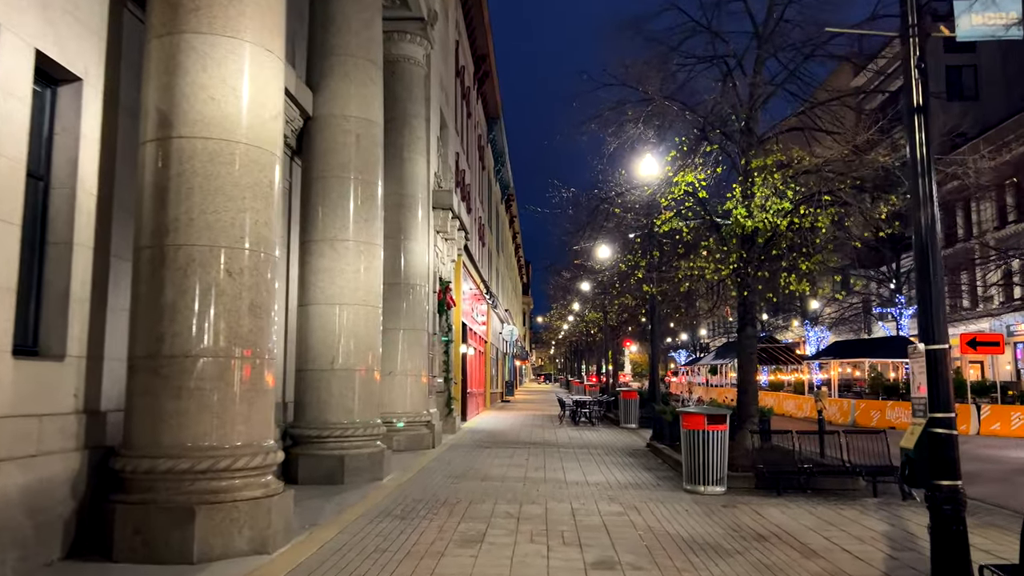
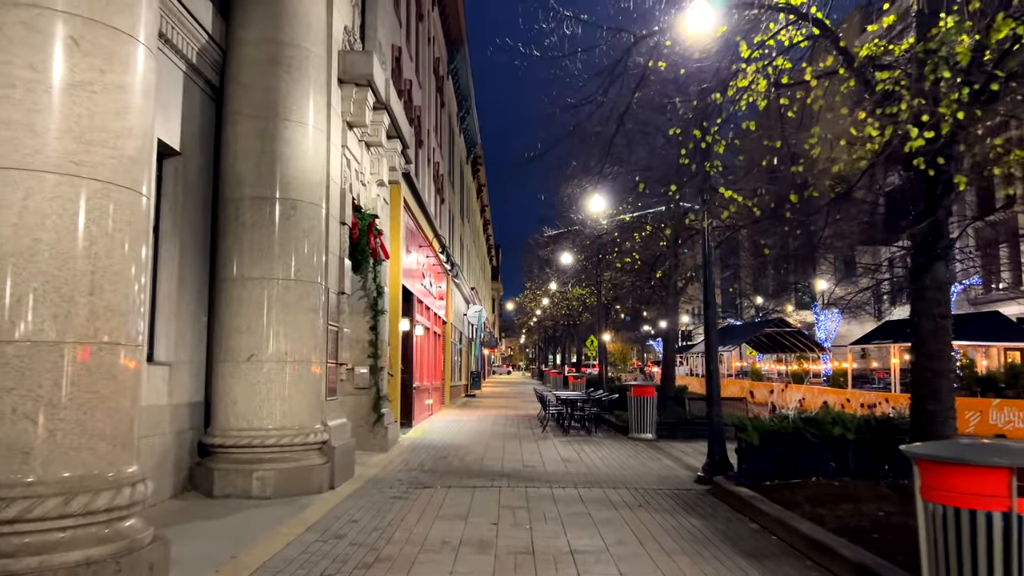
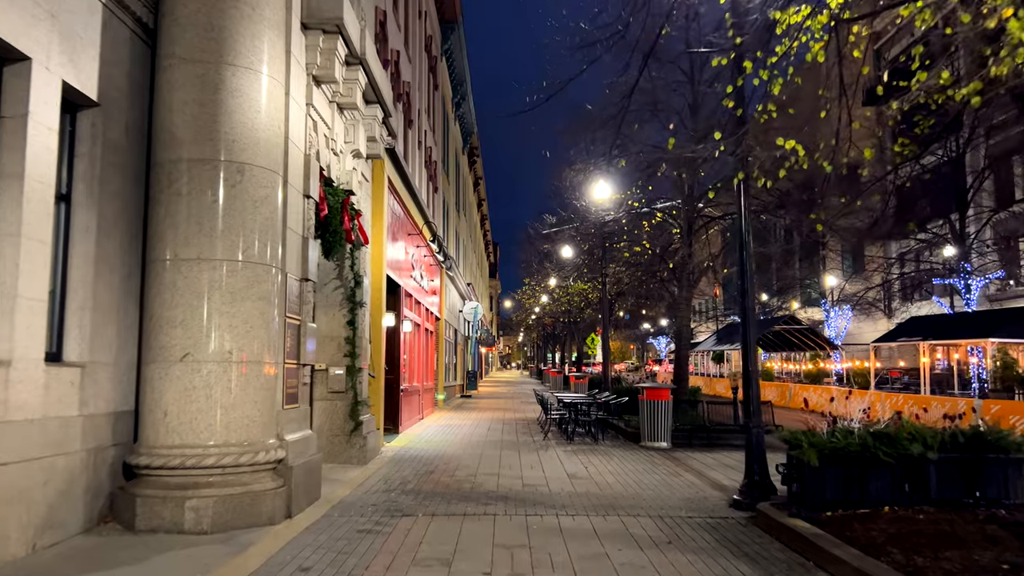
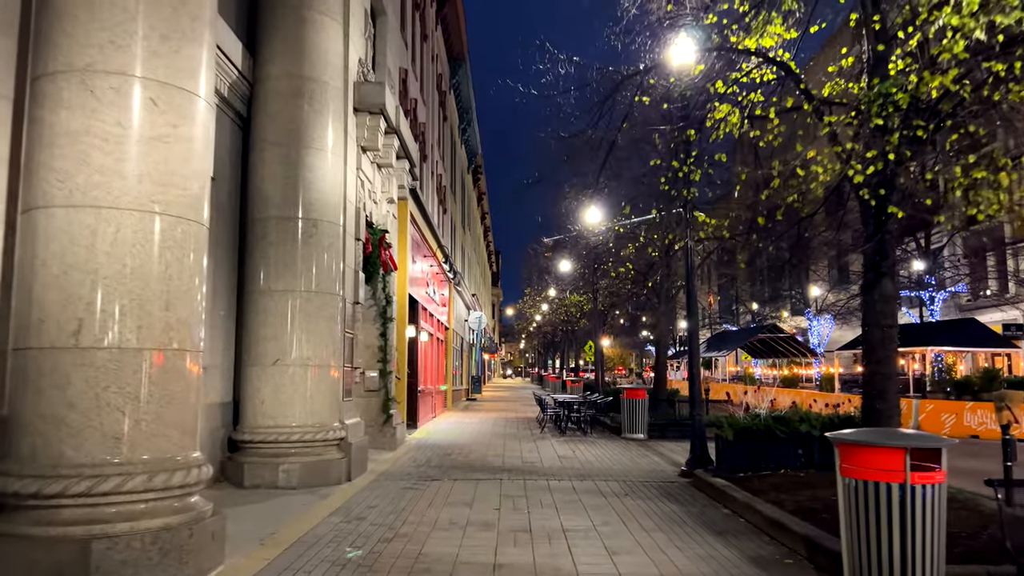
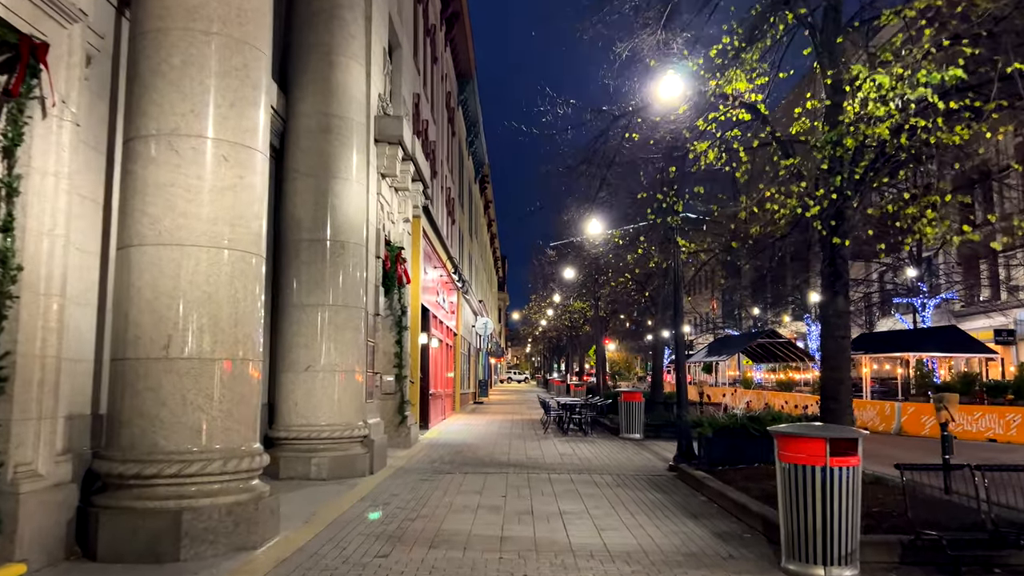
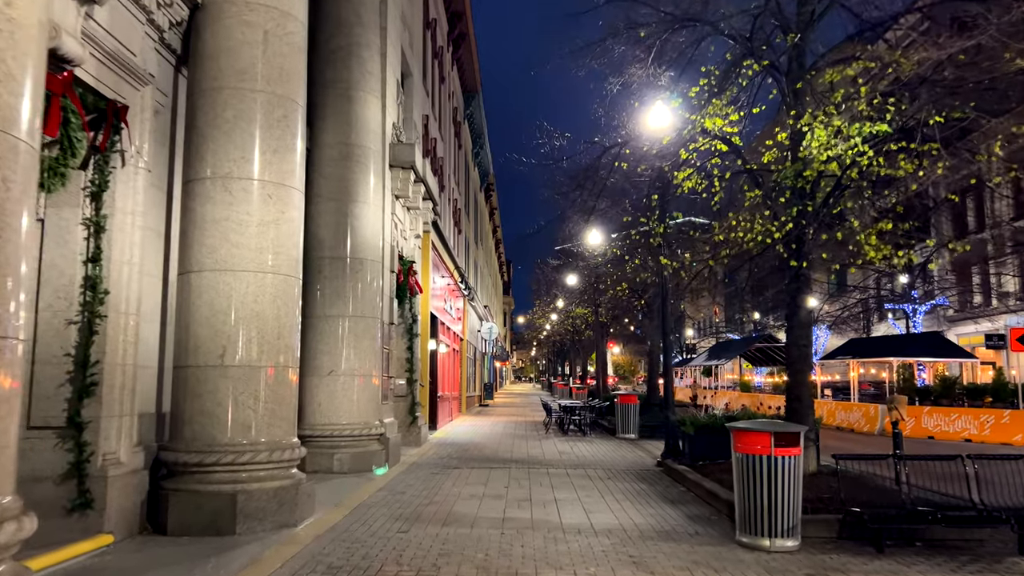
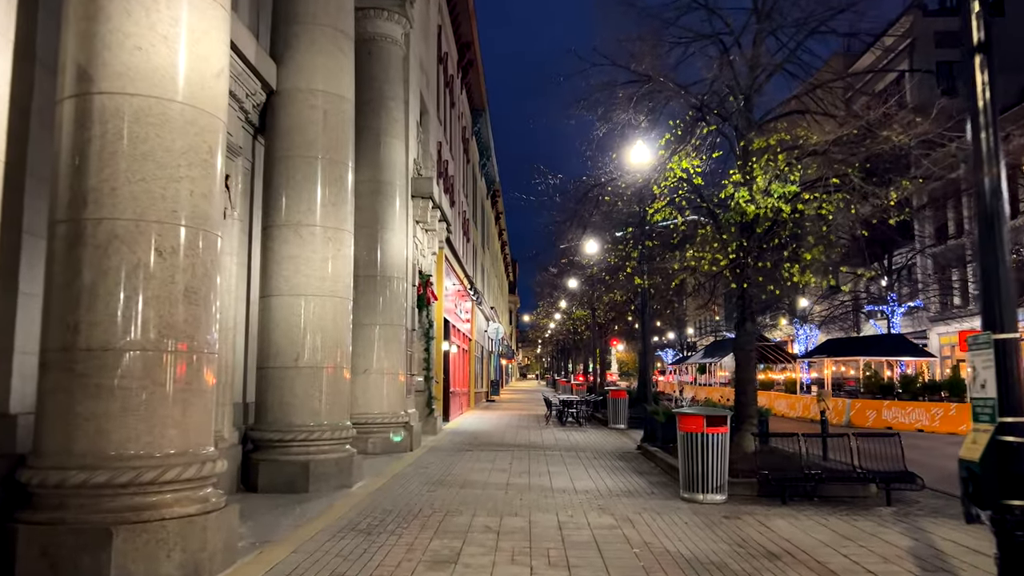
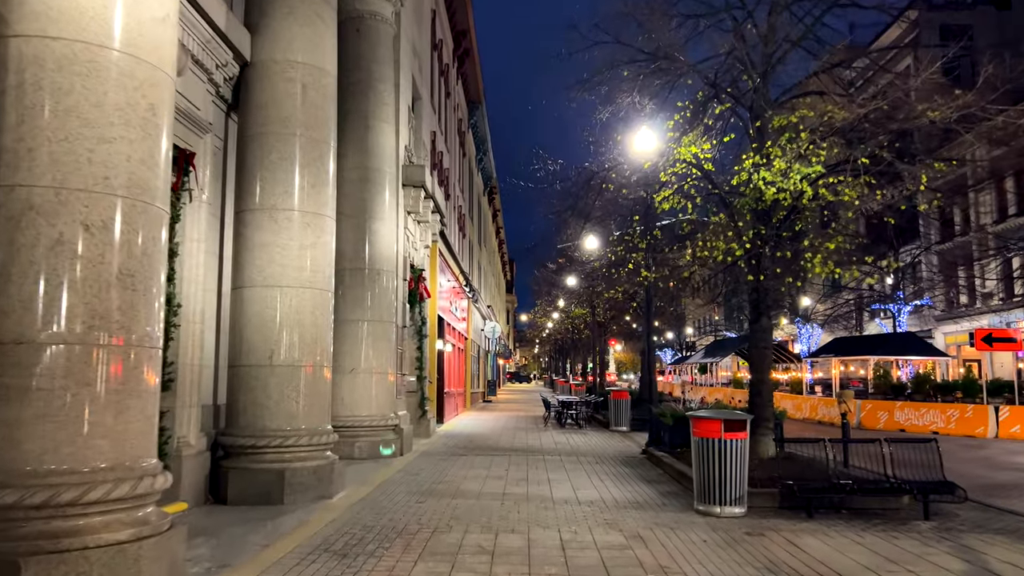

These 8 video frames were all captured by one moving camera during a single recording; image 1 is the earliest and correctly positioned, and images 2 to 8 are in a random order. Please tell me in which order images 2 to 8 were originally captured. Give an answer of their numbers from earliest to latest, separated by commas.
7, 8, 6, 5, 4, 2, 3
